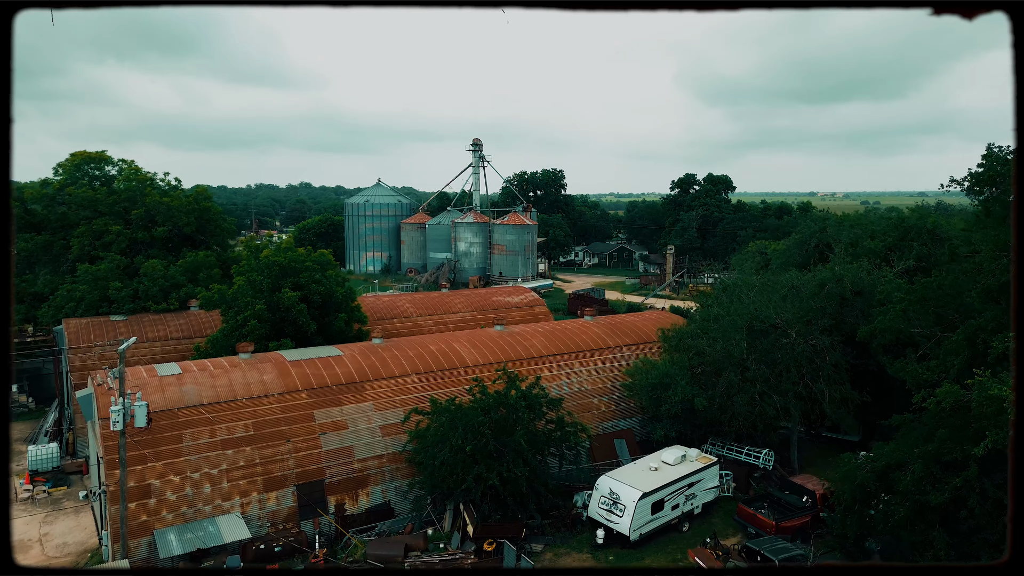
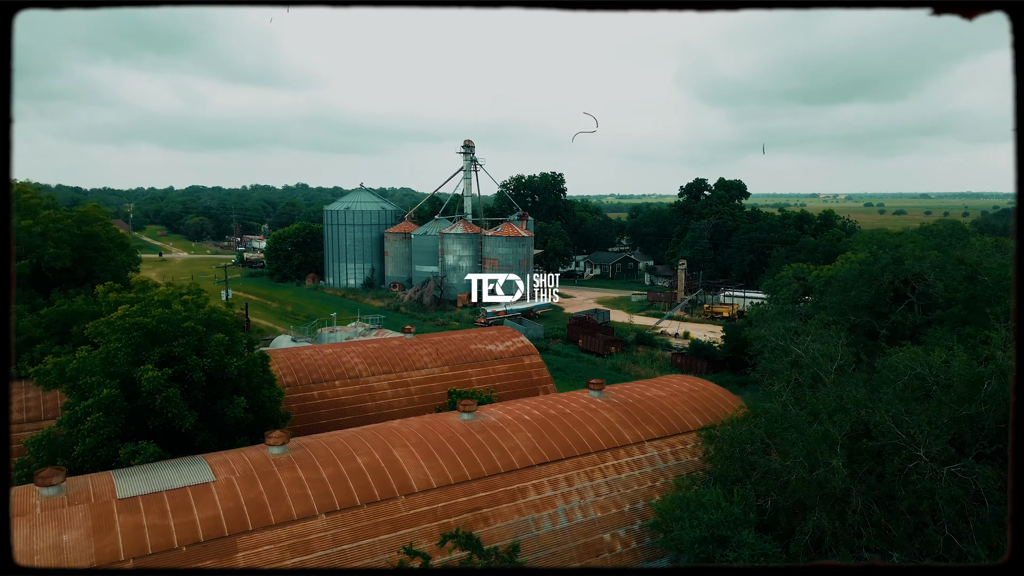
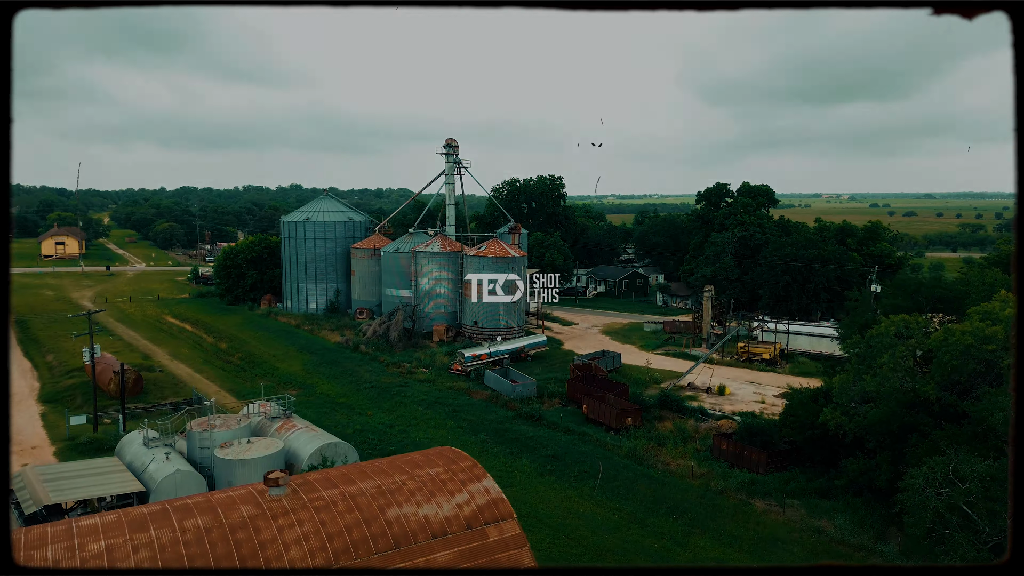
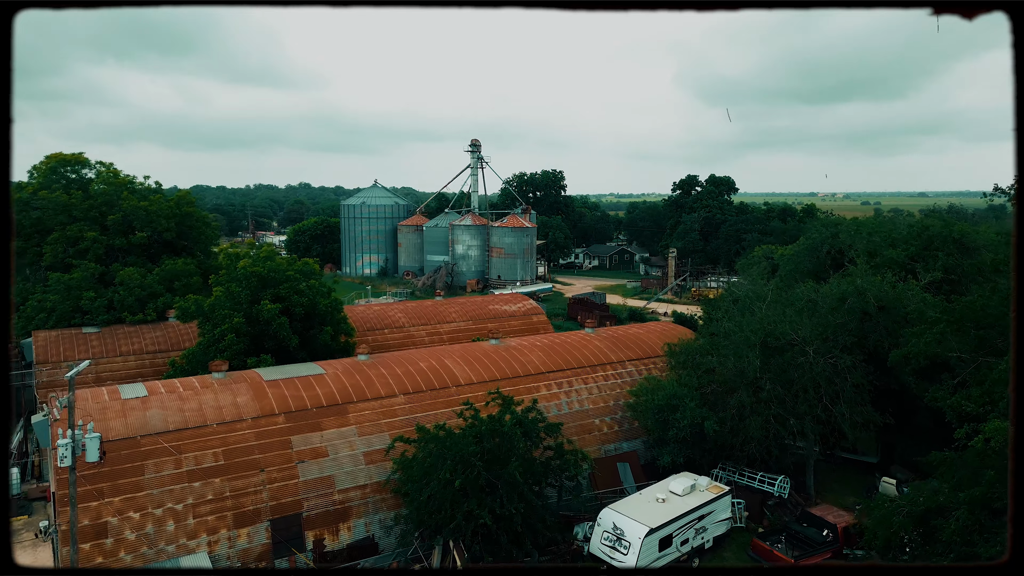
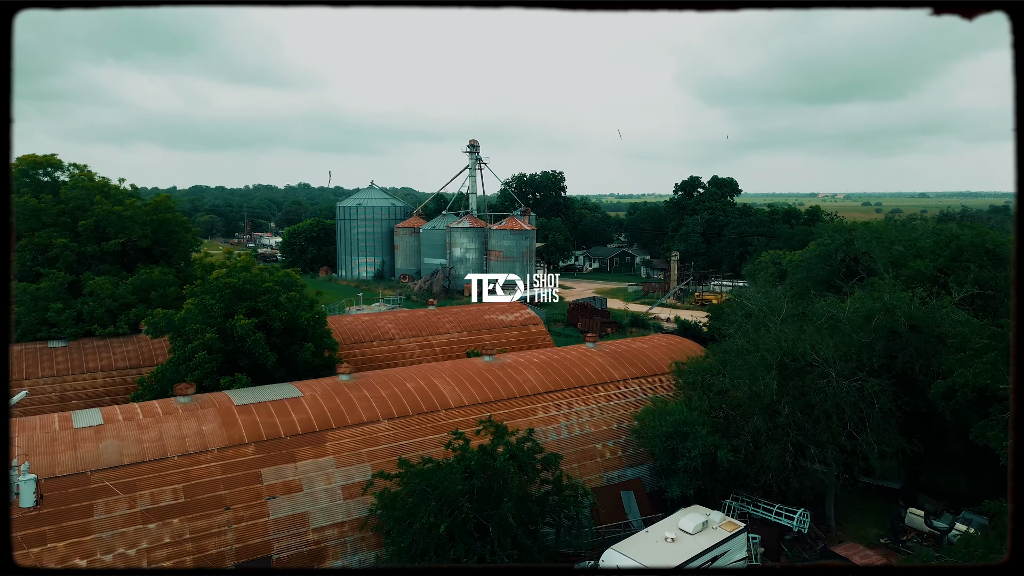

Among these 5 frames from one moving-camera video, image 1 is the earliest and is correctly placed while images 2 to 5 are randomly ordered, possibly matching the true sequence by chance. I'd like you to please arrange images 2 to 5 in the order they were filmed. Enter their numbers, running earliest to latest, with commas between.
4, 5, 2, 3
